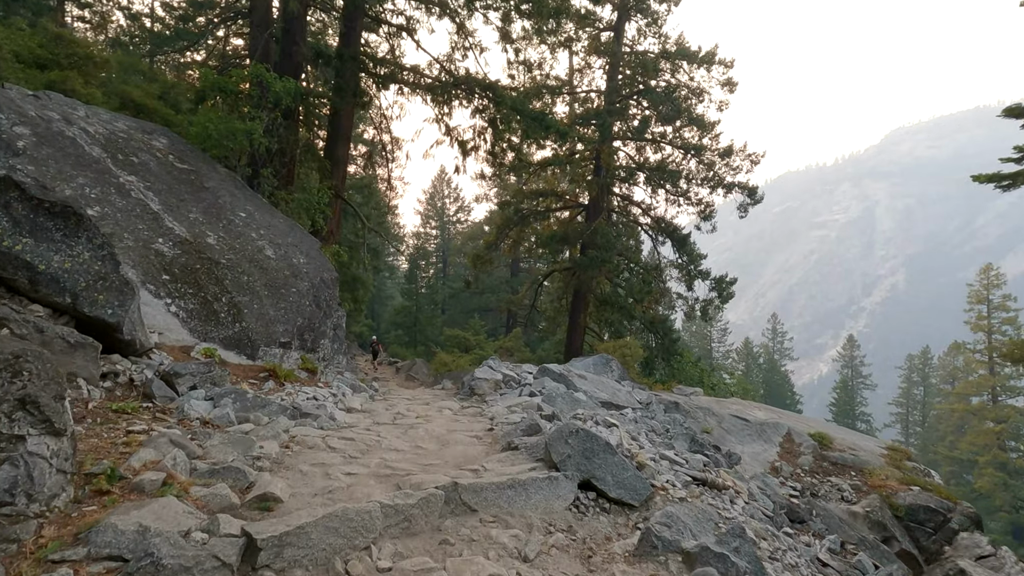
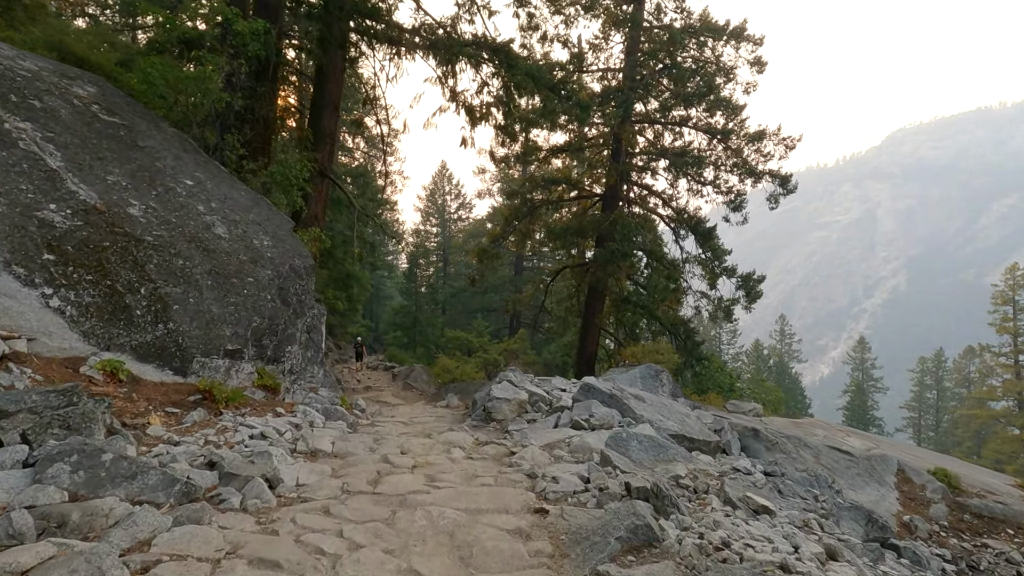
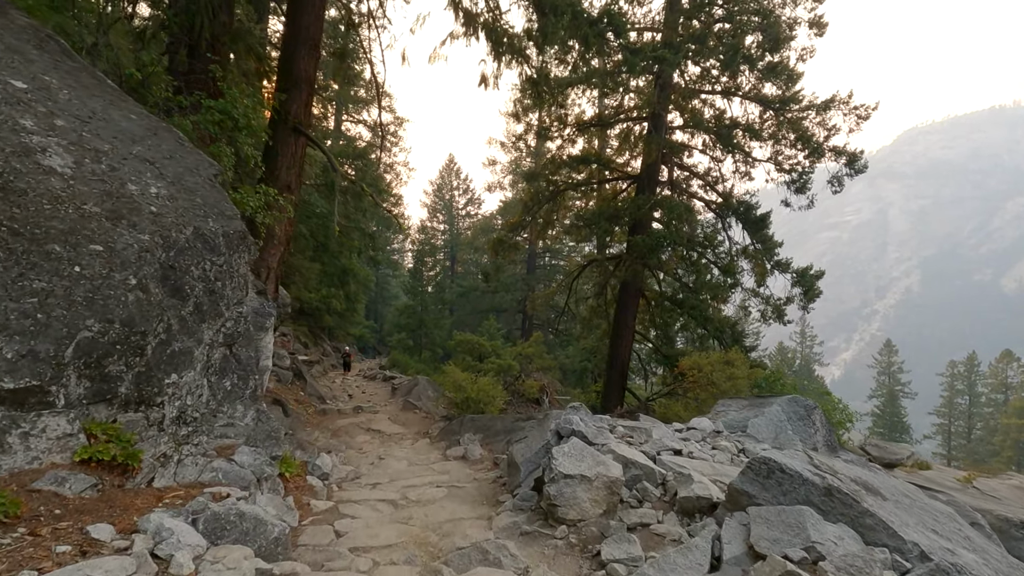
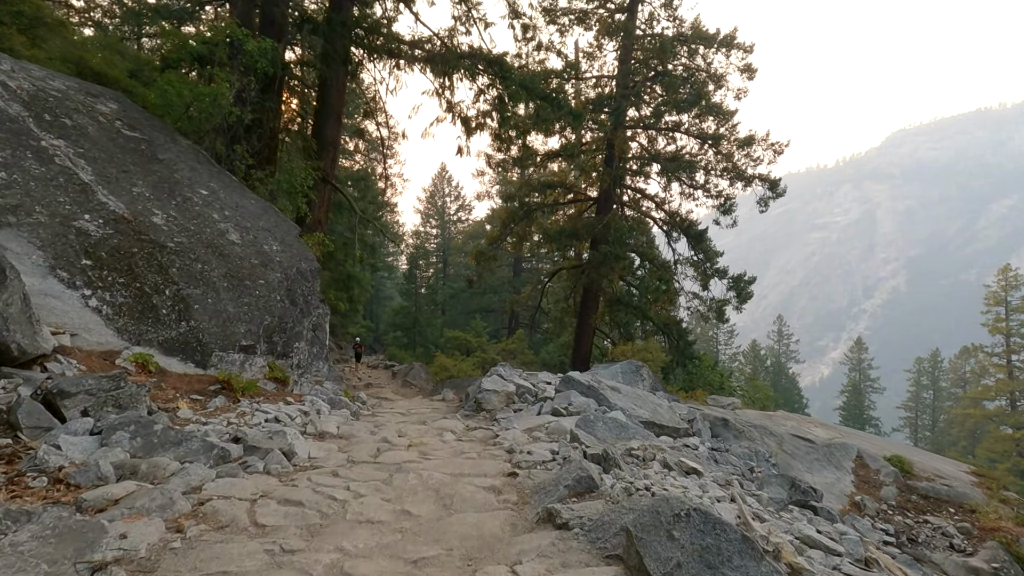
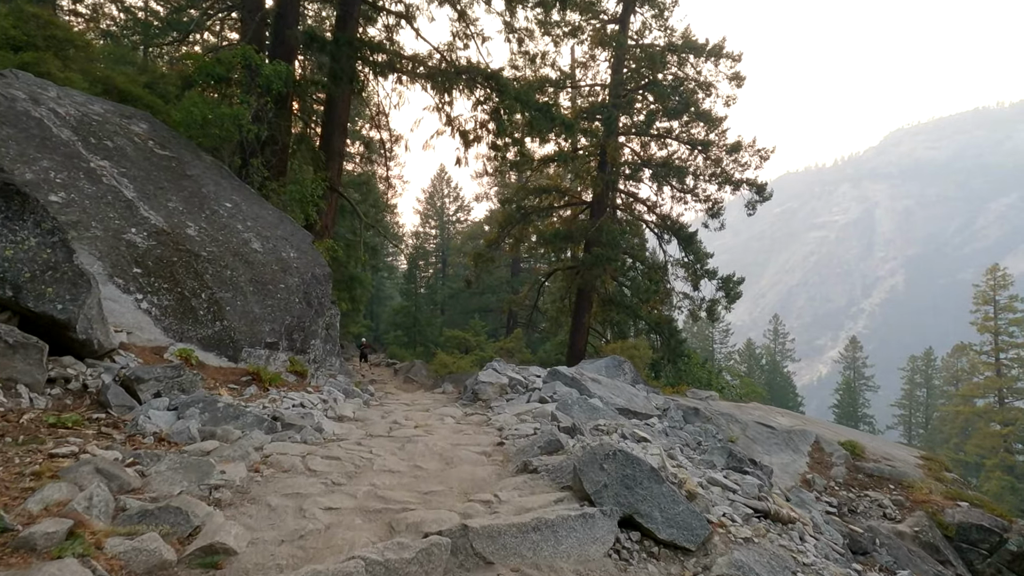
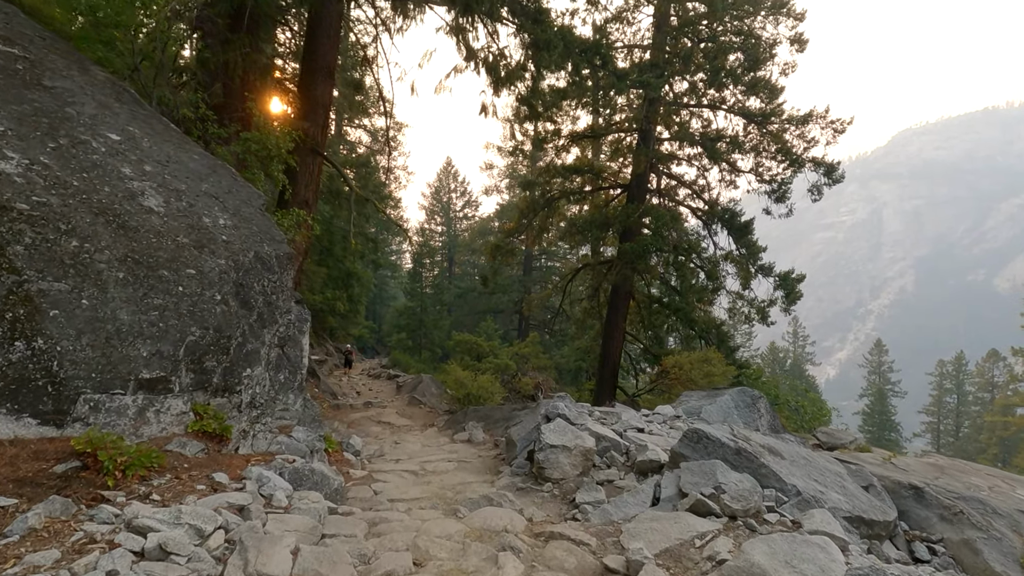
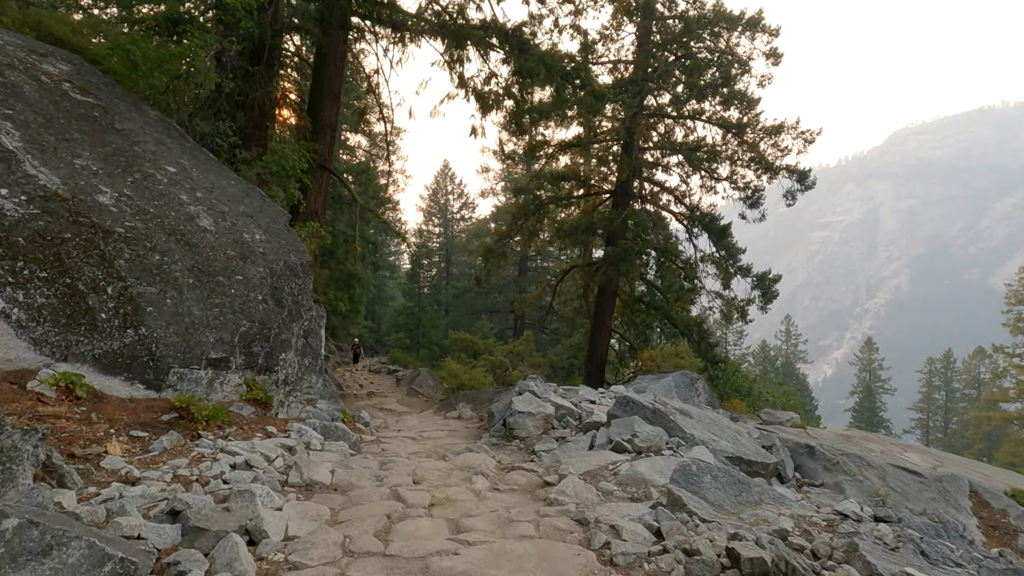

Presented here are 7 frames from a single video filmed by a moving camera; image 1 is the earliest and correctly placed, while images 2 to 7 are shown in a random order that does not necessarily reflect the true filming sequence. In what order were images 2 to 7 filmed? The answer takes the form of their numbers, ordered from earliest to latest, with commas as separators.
5, 4, 2, 7, 6, 3
